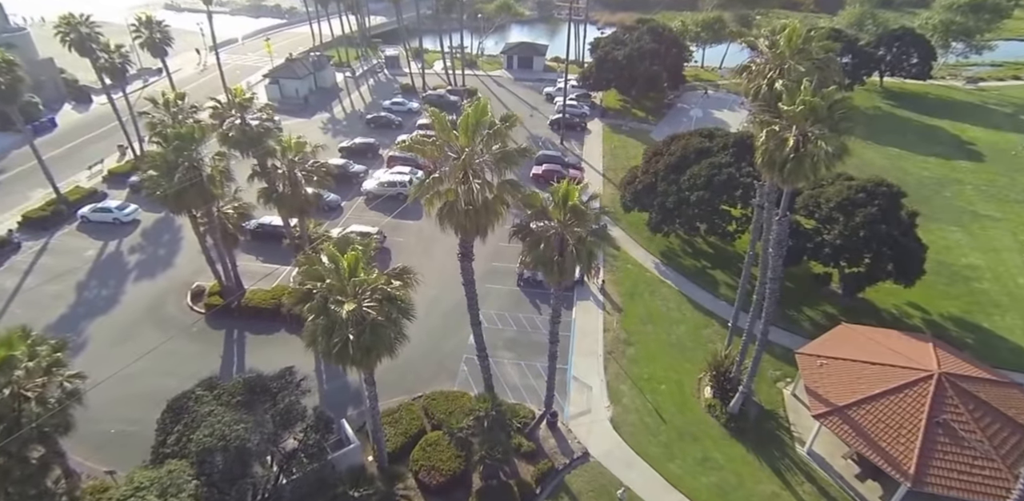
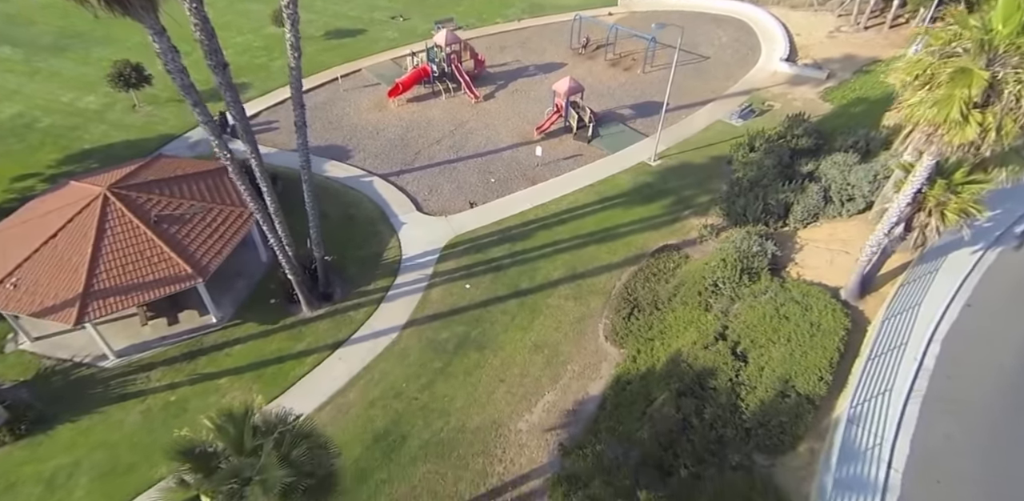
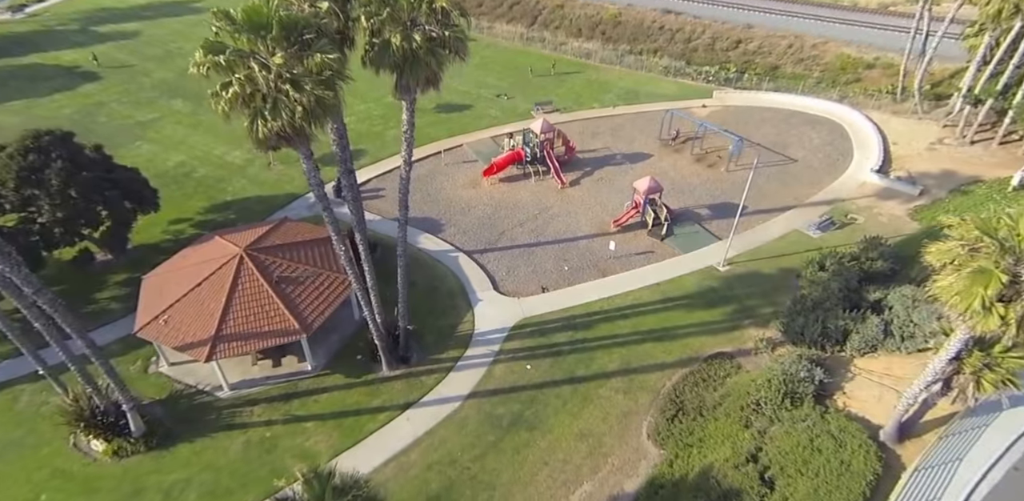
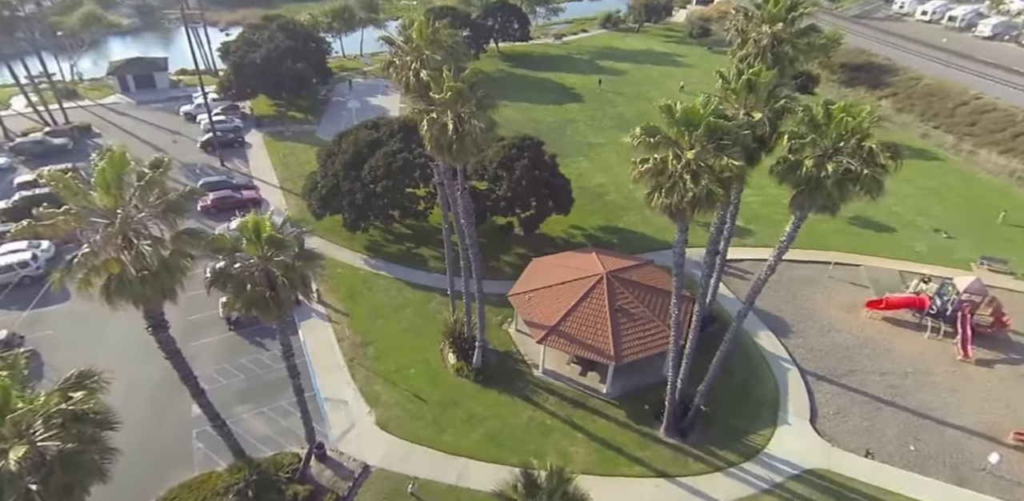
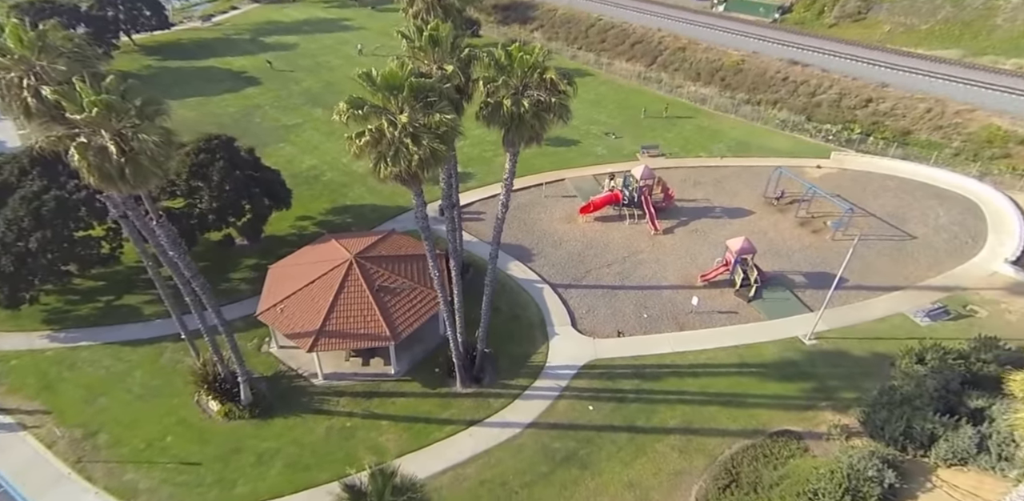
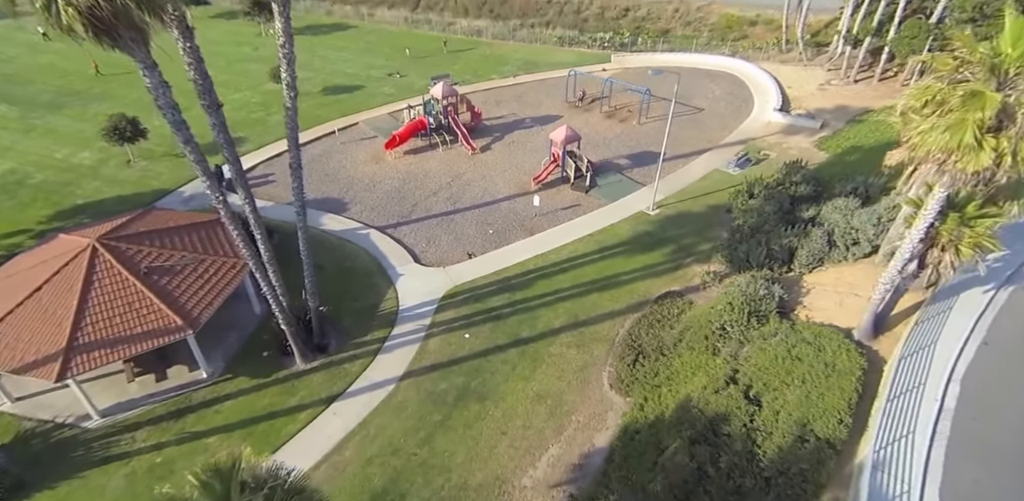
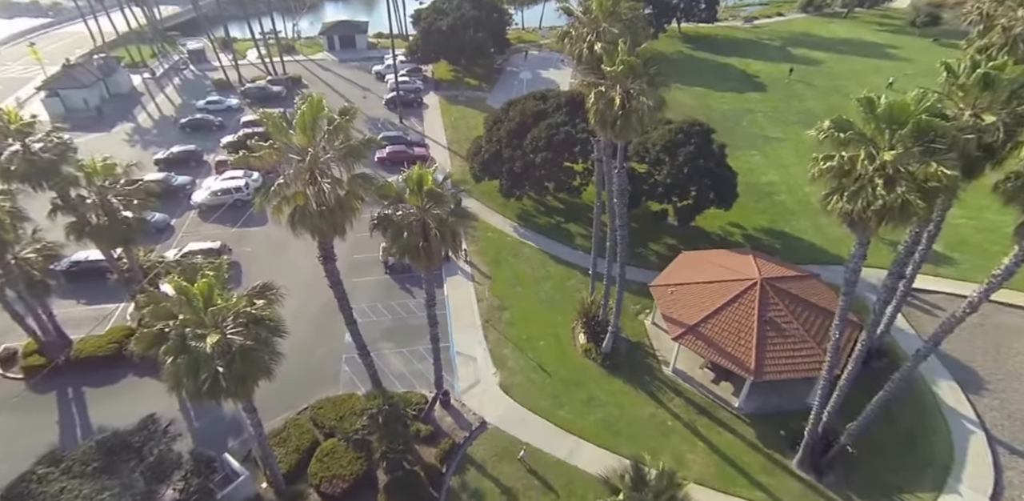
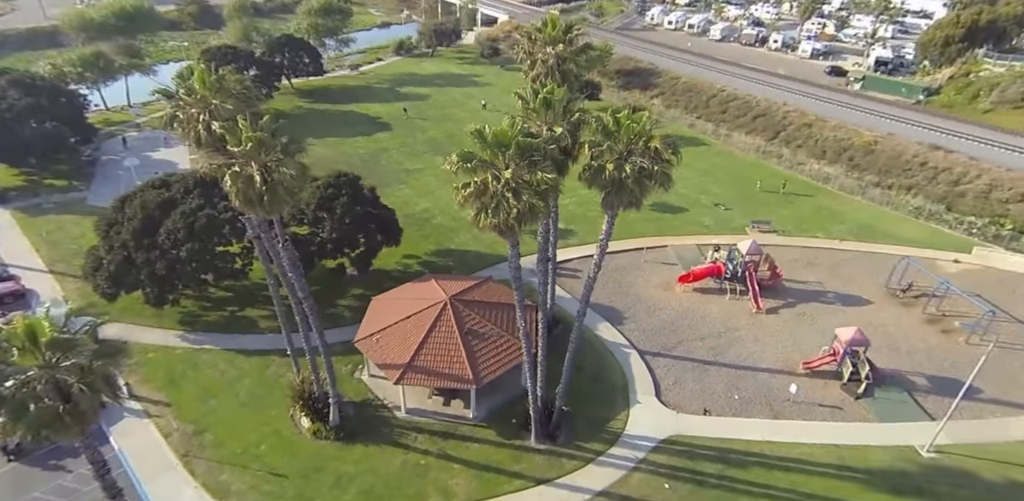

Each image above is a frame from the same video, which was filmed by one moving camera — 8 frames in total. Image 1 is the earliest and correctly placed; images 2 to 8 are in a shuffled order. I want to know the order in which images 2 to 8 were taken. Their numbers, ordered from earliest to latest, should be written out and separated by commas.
7, 4, 8, 5, 3, 2, 6
